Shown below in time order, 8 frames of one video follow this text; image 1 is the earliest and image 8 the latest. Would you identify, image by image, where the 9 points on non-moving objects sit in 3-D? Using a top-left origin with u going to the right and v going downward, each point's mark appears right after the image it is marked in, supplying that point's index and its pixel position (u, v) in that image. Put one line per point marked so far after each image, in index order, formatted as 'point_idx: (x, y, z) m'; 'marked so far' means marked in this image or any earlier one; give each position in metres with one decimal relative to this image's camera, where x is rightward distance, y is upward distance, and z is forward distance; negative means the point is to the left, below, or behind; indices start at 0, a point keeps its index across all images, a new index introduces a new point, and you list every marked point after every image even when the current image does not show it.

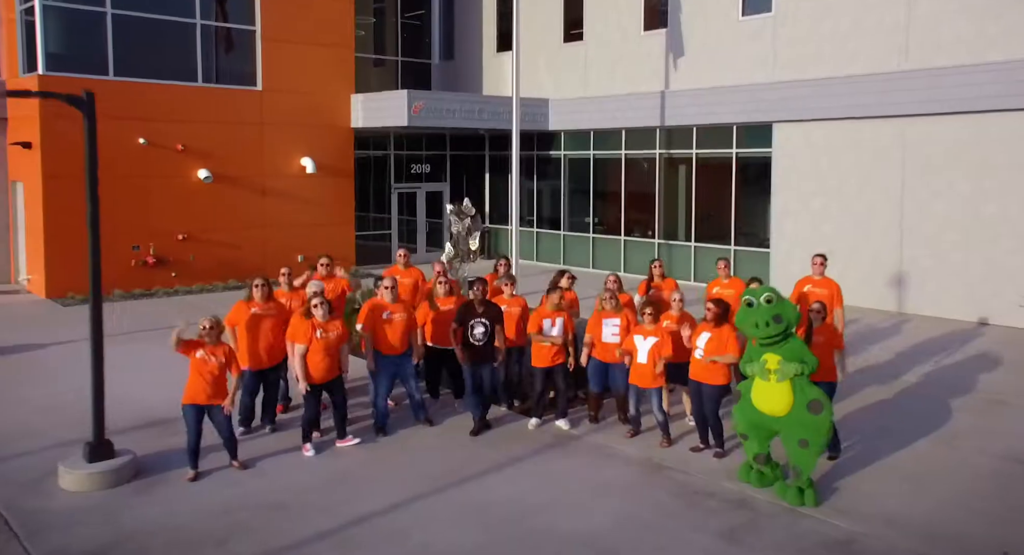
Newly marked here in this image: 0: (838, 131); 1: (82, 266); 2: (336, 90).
0: (+5.5, +2.5, +13.2) m
1: (-7.4, +0.2, +13.7) m
2: (-3.7, +3.9, +16.6) m
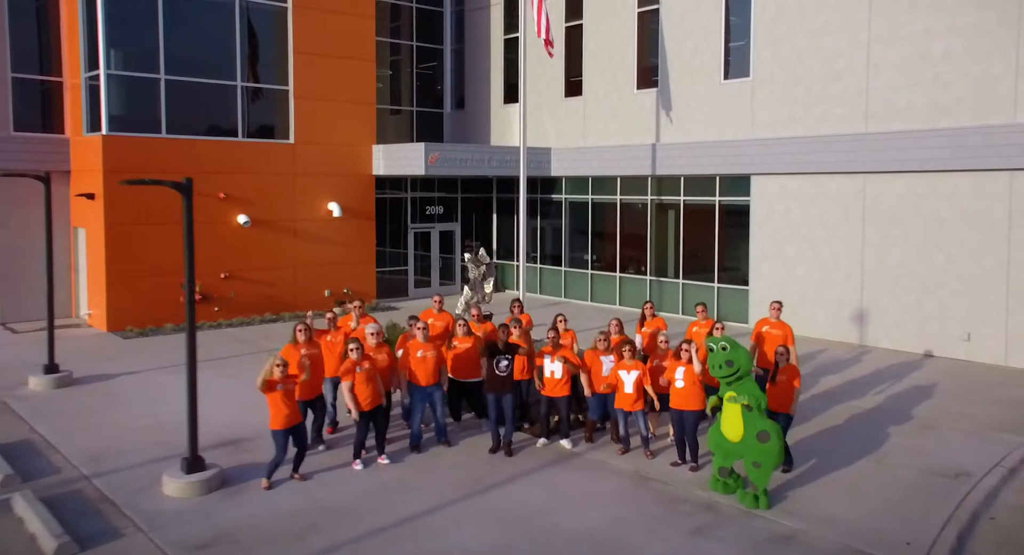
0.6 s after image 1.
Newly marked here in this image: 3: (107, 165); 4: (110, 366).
0: (+5.6, +1.8, +15.0) m
1: (-7.3, -0.5, +15.4) m
2: (-3.6, +3.2, +18.4) m
3: (-7.7, +2.2, +15.0) m
4: (-6.6, -1.4, +13.0) m
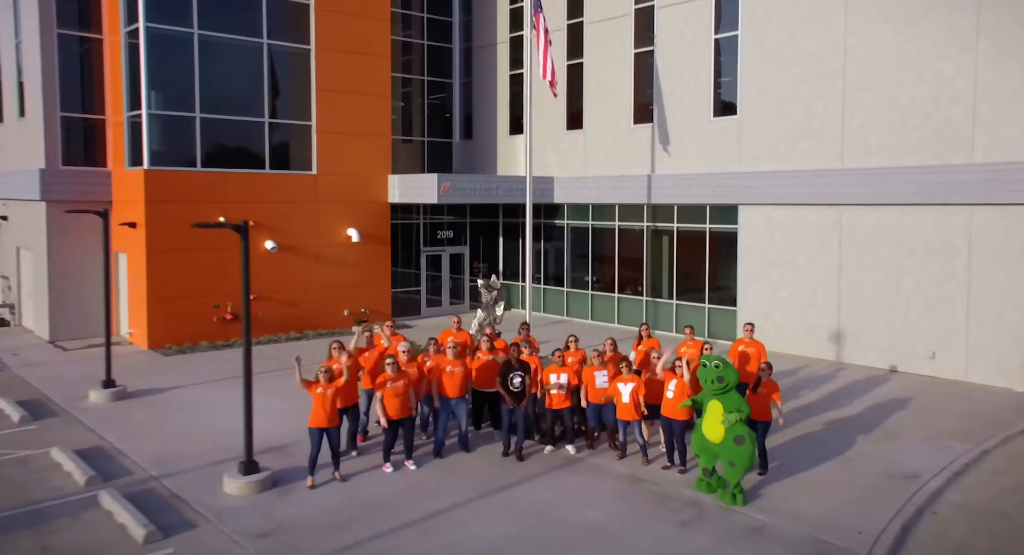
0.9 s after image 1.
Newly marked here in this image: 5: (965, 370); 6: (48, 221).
0: (+5.8, +1.3, +16.4) m
1: (-7.2, -0.9, +16.8) m
2: (-3.4, +2.7, +19.9) m
3: (-7.6, +1.7, +16.4) m
4: (-6.5, -1.8, +14.3) m
5: (+8.0, -1.6, +13.9) m
6: (-10.0, +1.2, +17.2) m
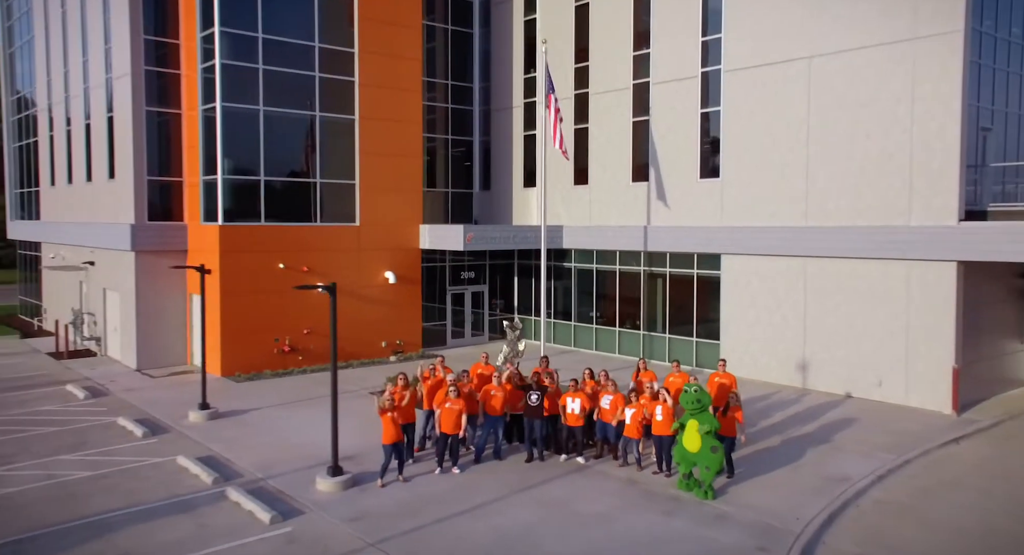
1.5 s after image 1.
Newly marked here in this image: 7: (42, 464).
0: (+6.2, +0.4, +19.4) m
1: (-6.7, -1.9, +19.8) m
2: (-3.0, +1.6, +22.9) m
3: (-7.2, +0.8, +19.5) m
4: (-6.1, -2.7, +17.3) m
5: (+8.4, -2.5, +16.8) m
6: (-9.6, +0.2, +20.2) m
7: (-7.8, -3.1, +13.1) m
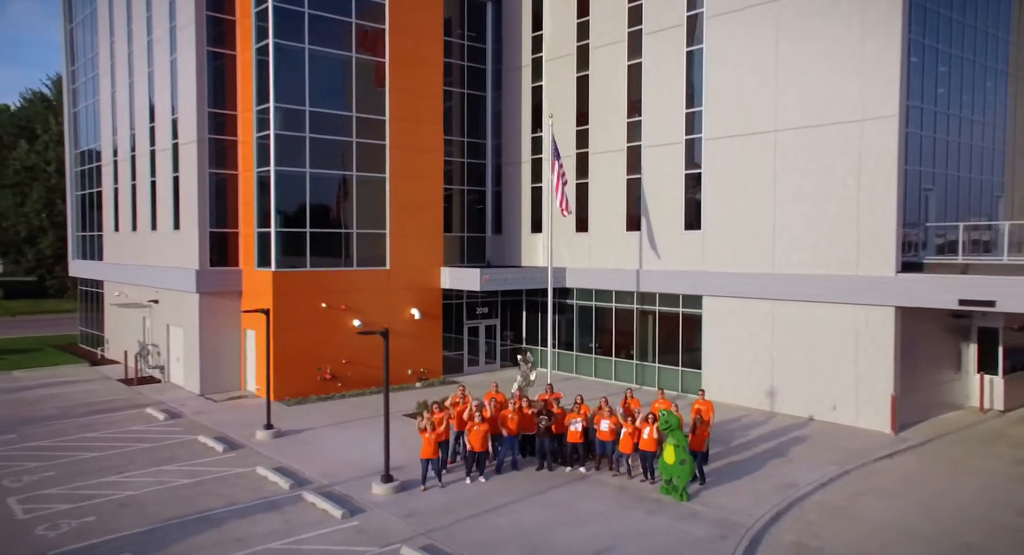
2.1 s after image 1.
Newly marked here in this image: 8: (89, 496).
0: (+6.5, -0.7, +22.7) m
1: (-6.4, -3.0, +23.0) m
2: (-2.7, +0.4, +26.2) m
3: (-6.8, -0.4, +22.8) m
4: (-5.8, -3.8, +20.5) m
5: (+8.7, -3.6, +20.0) m
6: (-9.3, -0.9, +23.5) m
7: (-7.5, -4.0, +16.3) m
8: (-8.0, -4.1, +14.9) m
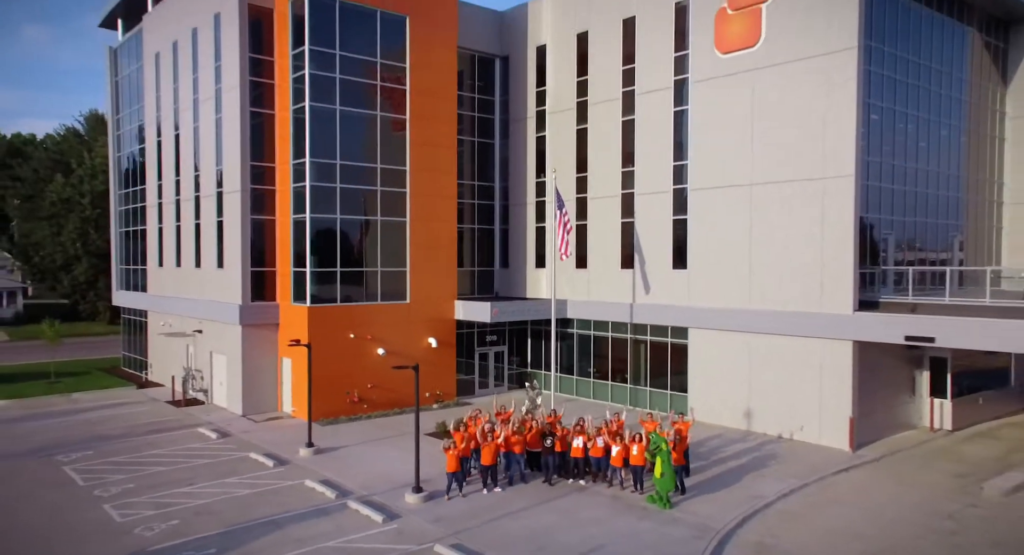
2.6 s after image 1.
0: (+6.7, -1.9, +25.6) m
1: (-6.2, -4.1, +25.9) m
2: (-2.4, -0.8, +29.2) m
3: (-6.6, -1.5, +25.8) m
4: (-5.5, -4.9, +23.4) m
5: (+9.0, -4.7, +22.9) m
6: (-9.0, -2.0, +26.5) m
7: (-7.3, -5.0, +19.2) m
8: (-7.7, -5.1, +17.9) m
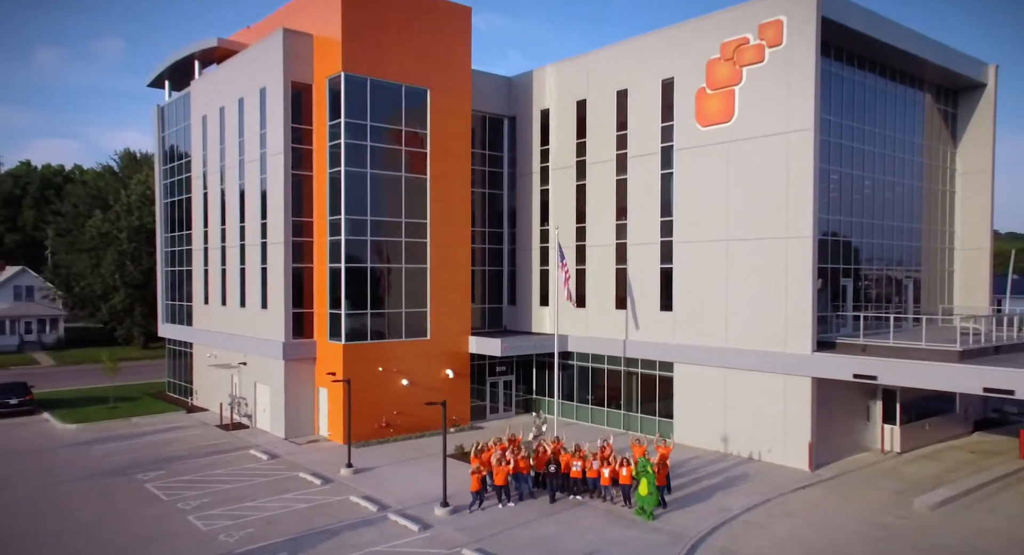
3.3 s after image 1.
0: (+7.0, -3.4, +29.5) m
1: (-5.9, -5.7, +29.8) m
2: (-2.1, -2.4, +33.1) m
3: (-6.3, -3.0, +29.6) m
4: (-5.2, -6.4, +27.2) m
5: (+9.3, -6.2, +26.8) m
6: (-8.7, -3.6, +30.3) m
7: (-7.0, -6.5, +23.1) m
8: (-7.4, -6.5, +21.7) m
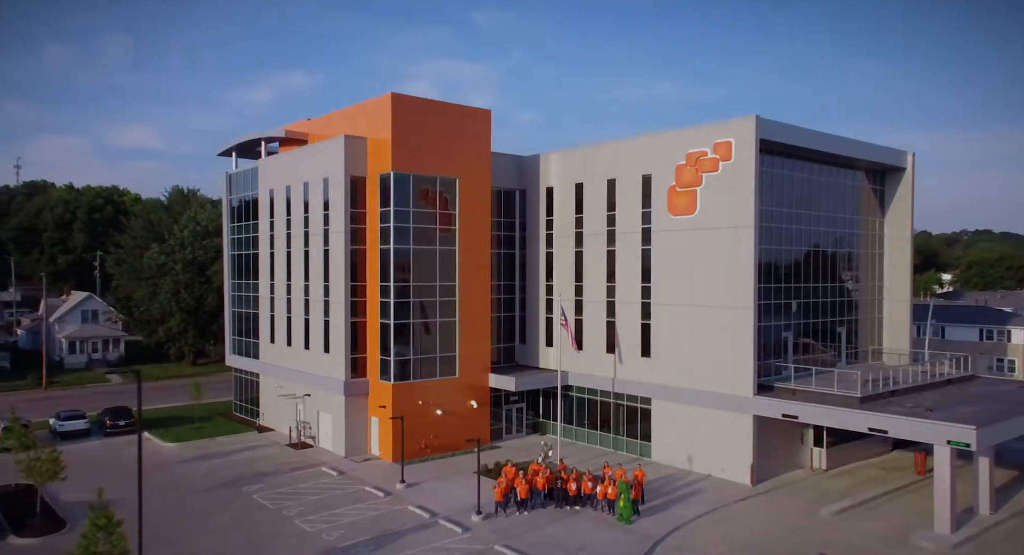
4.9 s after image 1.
0: (+7.6, -6.0, +37.7) m
1: (-5.3, -8.3, +38.0) m
2: (-1.6, -4.9, +41.3) m
3: (-5.7, -5.6, +37.8) m
4: (-4.6, -9.0, +35.5) m
5: (+9.9, -8.8, +35.0) m
6: (-8.2, -6.1, +38.5) m
7: (-6.4, -9.1, +31.3) m
8: (-6.9, -9.2, +29.9) m
